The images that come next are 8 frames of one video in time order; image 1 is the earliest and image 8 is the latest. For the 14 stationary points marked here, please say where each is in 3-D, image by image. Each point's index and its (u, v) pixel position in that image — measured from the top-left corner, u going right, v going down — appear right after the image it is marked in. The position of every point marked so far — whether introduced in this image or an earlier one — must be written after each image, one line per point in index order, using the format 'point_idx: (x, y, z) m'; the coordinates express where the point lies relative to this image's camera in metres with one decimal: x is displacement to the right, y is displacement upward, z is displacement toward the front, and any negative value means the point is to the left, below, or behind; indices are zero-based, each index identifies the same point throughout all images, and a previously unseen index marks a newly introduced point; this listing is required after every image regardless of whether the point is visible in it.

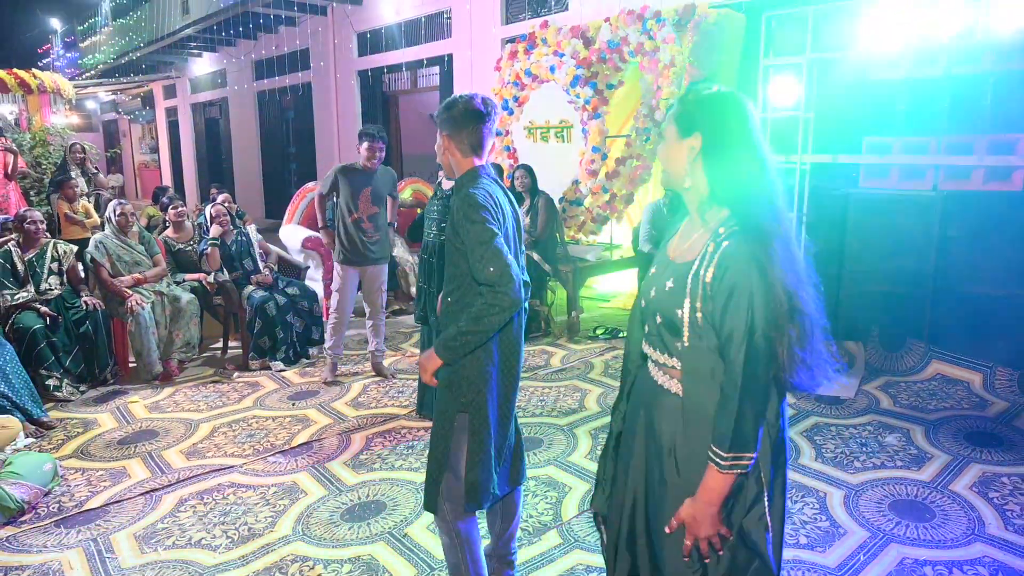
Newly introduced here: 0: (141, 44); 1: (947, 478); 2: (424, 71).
0: (-7.9, +5.2, +14.5) m
1: (+2.1, -0.9, +3.2) m
2: (-1.3, +3.2, +10.1) m
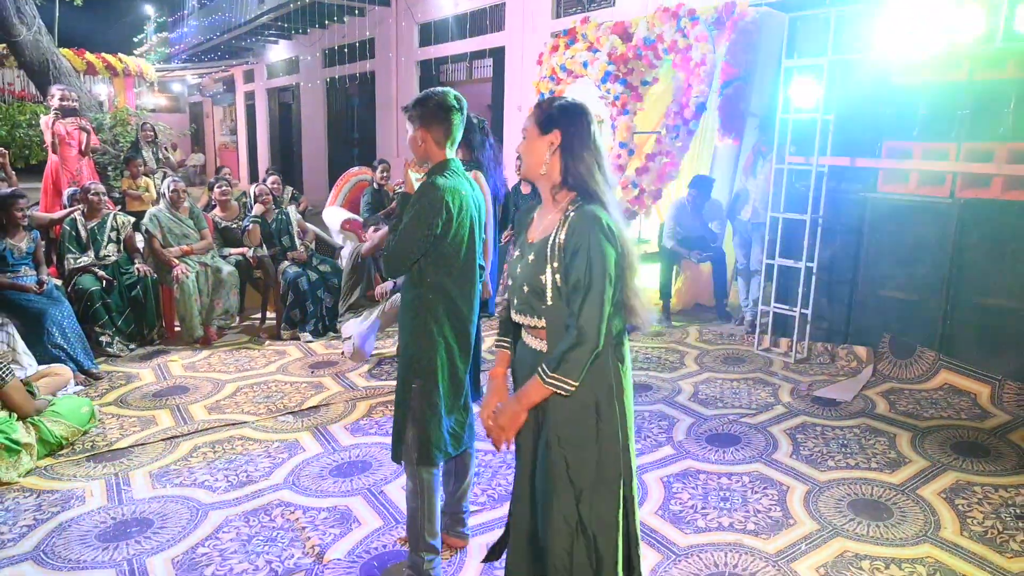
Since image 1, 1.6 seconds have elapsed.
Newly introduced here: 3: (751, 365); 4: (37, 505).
0: (-6.6, +5.8, +15.4) m
1: (+1.9, -0.9, +3.2) m
2: (-0.5, +3.4, +10.3) m
3: (+1.7, -0.6, +4.9) m
4: (-2.0, -0.9, +2.9) m
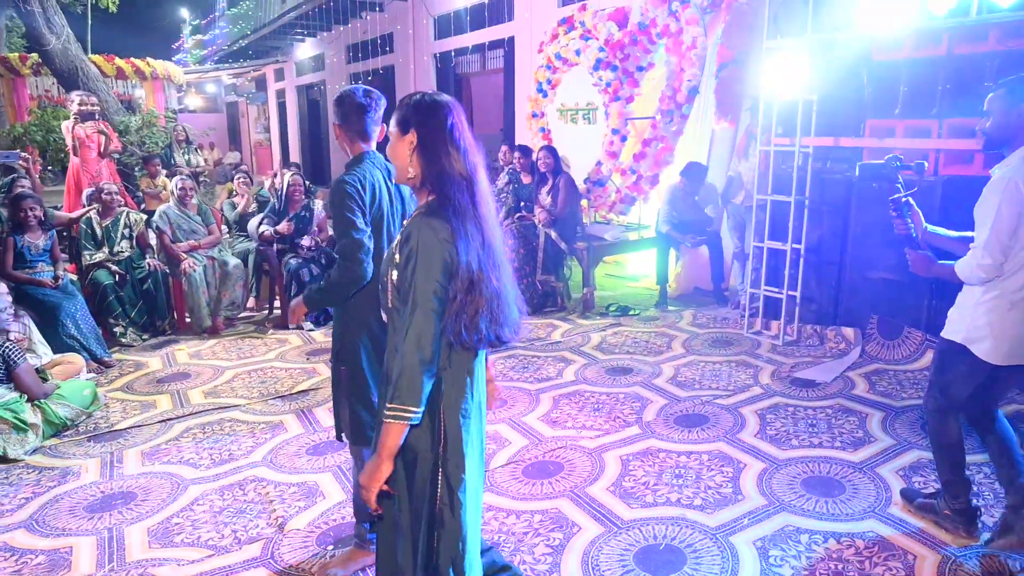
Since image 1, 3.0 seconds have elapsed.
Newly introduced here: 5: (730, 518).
0: (-6.1, +6.0, +15.8) m
1: (+1.8, -0.8, +3.2) m
2: (-0.3, +3.6, +10.4) m
3: (+1.6, -0.4, +4.9) m
4: (-2.2, -0.9, +3.2) m
5: (+0.9, -0.9, +2.8) m
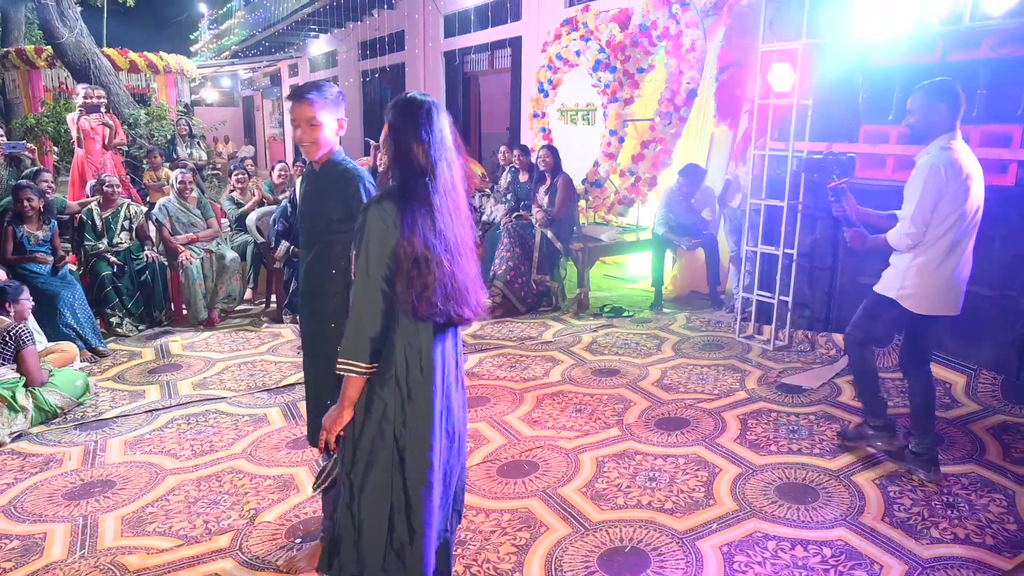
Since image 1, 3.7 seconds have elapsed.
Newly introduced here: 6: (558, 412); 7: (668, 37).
0: (-5.9, +6.1, +15.9) m
1: (+1.6, -0.9, +3.2) m
2: (-0.2, +3.6, +10.4) m
3: (+1.6, -0.5, +4.9) m
4: (-2.4, -0.9, +3.2) m
5: (+0.8, -1.0, +2.8) m
6: (+0.3, -0.7, +3.9) m
7: (+1.4, +2.2, +6.0) m
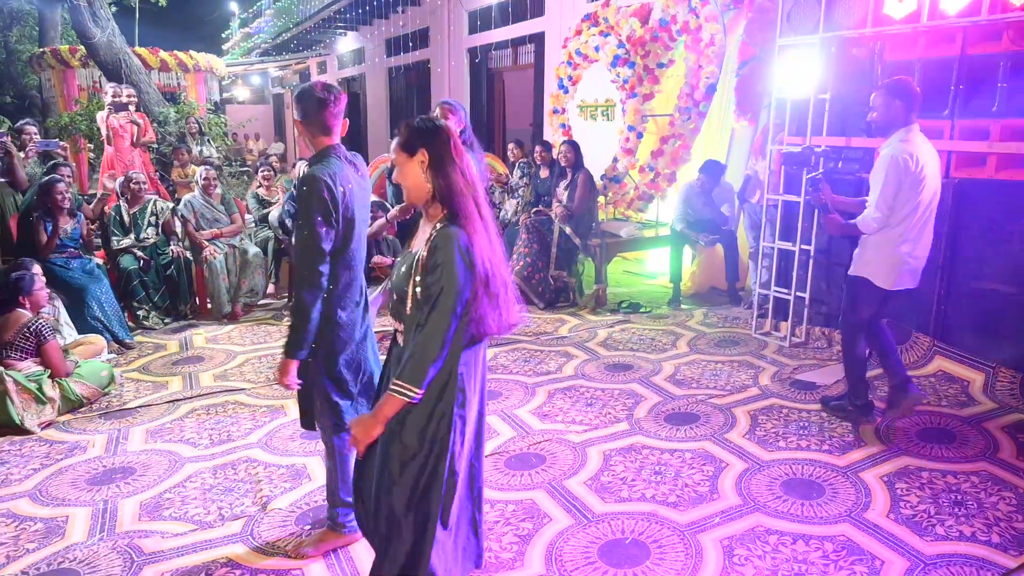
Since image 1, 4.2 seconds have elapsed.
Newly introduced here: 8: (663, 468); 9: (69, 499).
0: (-5.3, +6.3, +16.1) m
1: (+1.7, -0.8, +3.2) m
2: (+0.2, +3.7, +10.5) m
3: (+1.7, -0.4, +4.9) m
4: (-2.3, -0.8, +3.4) m
5: (+0.8, -0.9, +2.8) m
6: (+0.3, -0.7, +3.9) m
7: (+1.5, +2.3, +5.9) m
8: (+0.7, -0.8, +3.2) m
9: (-1.9, -0.9, +2.9) m
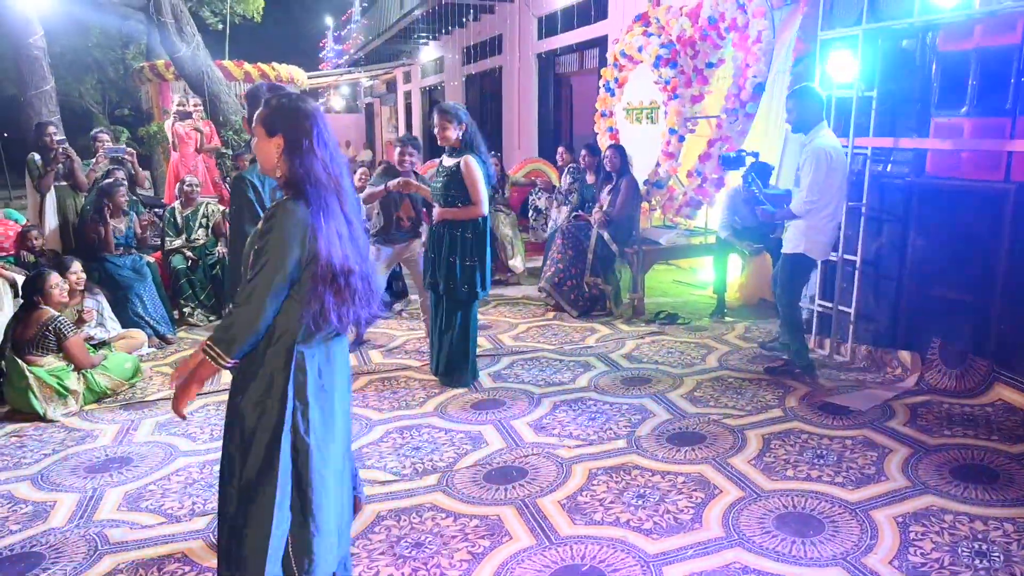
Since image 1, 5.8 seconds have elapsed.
0: (-3.4, +6.2, +16.7) m
1: (+1.6, -0.9, +2.9) m
2: (+1.1, +3.6, +10.3) m
3: (+1.8, -0.5, +4.5) m
4: (-2.4, -0.8, +3.6) m
5: (+0.6, -1.0, +2.6) m
6: (+0.3, -0.7, +3.7) m
7: (+1.9, +2.2, +5.6) m
8: (+0.6, -0.9, +3.0) m
9: (-2.0, -0.9, +3.1) m
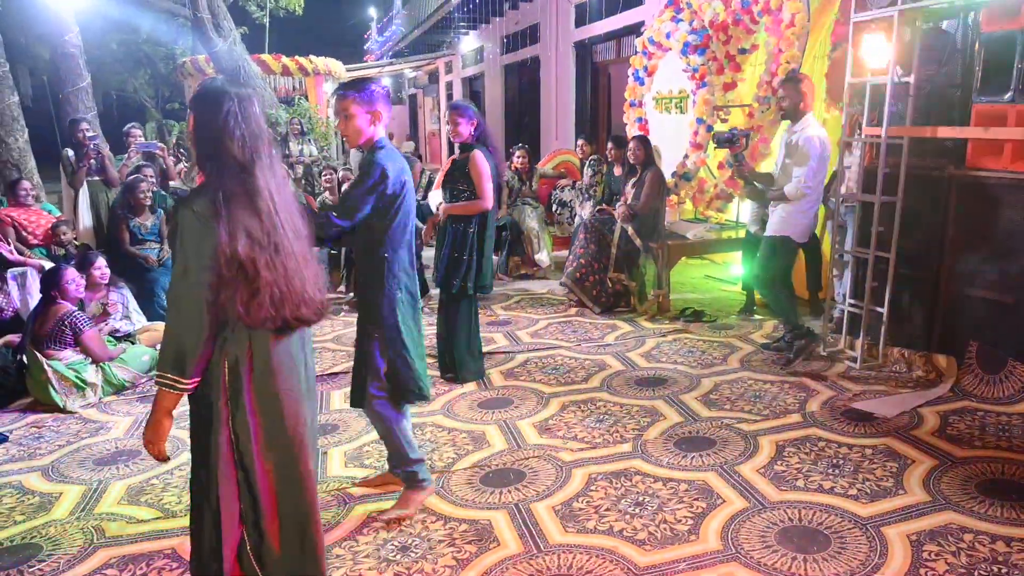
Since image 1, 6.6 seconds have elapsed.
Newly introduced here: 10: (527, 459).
0: (-2.4, +6.4, +16.7) m
1: (+1.5, -0.9, +2.7) m
2: (+1.6, +3.7, +10.1) m
3: (+1.9, -0.5, +4.3) m
4: (-2.3, -0.8, +3.7) m
5: (+0.6, -1.0, +2.5) m
6: (+0.3, -0.7, +3.6) m
7: (+2.0, +2.2, +5.4) m
8: (+0.6, -0.9, +2.9) m
9: (-2.1, -0.9, +3.2) m
10: (+0.1, -0.8, +3.2) m
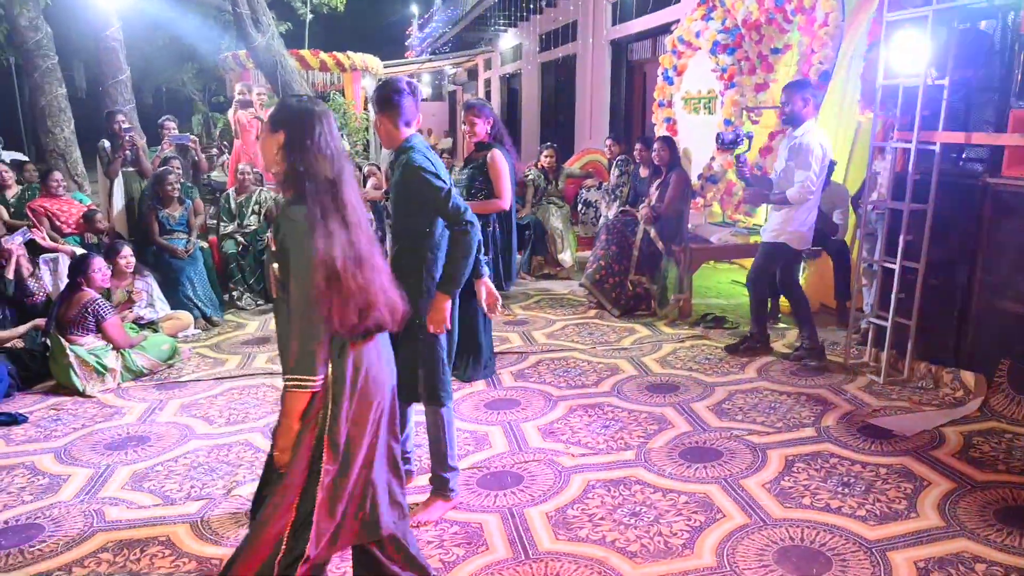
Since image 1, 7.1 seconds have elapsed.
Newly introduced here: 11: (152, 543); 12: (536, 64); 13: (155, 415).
0: (-1.5, +6.5, +16.7) m
1: (+1.5, -1.0, +2.6) m
2: (+2.1, +3.6, +9.9) m
3: (+1.9, -0.6, +4.2) m
4: (-2.3, -0.7, +3.7) m
5: (+0.5, -1.0, +2.4) m
6: (+0.4, -0.7, +3.6) m
7: (+2.2, +2.1, +5.2) m
8: (+0.5, -0.9, +2.8) m
9: (-2.1, -0.8, +3.2) m
10: (+0.1, -0.8, +3.2) m
11: (-1.4, -1.0, +2.6) m
12: (+0.5, +5.1, +15.3) m
13: (-2.0, -0.7, +3.7) m
